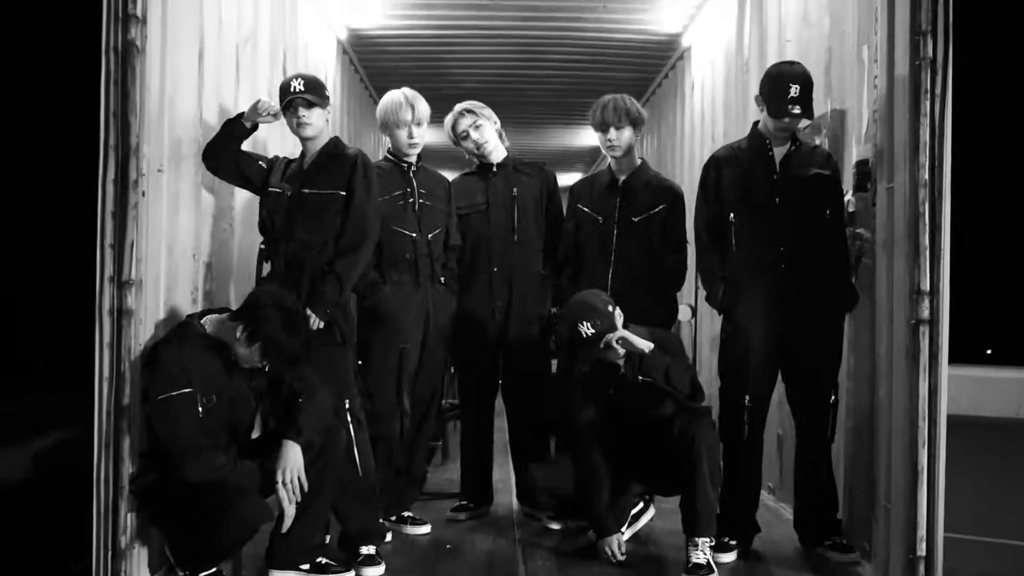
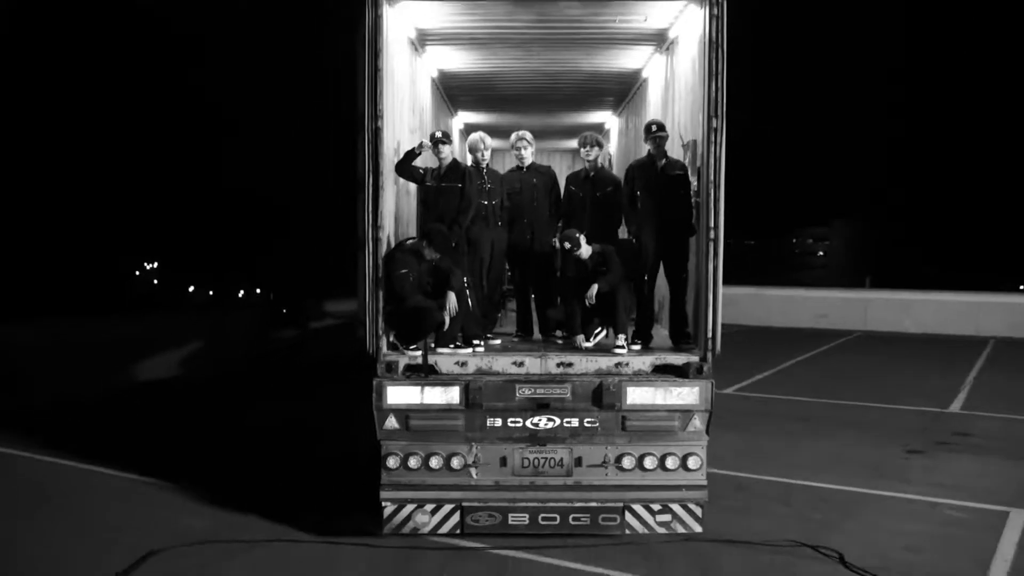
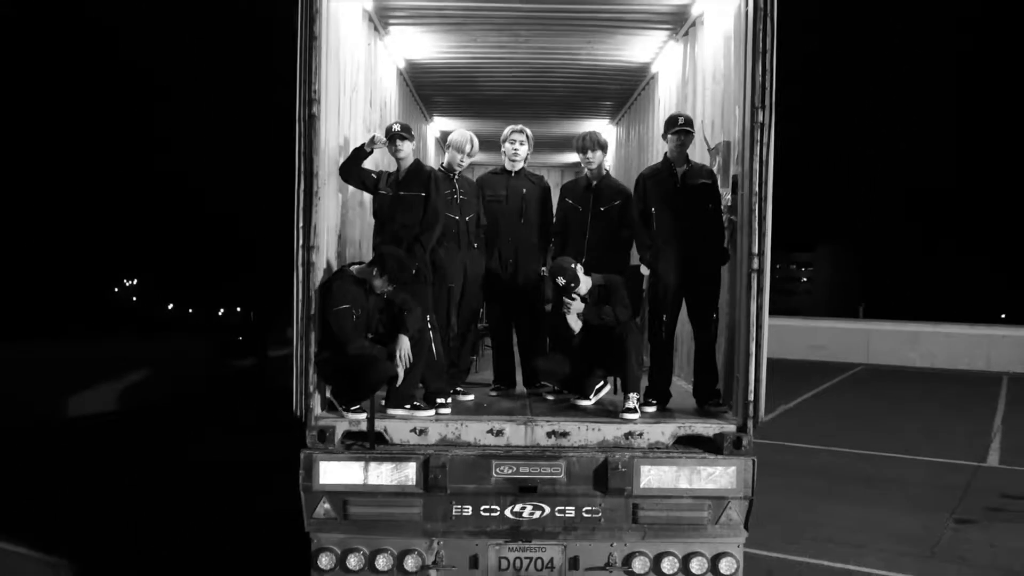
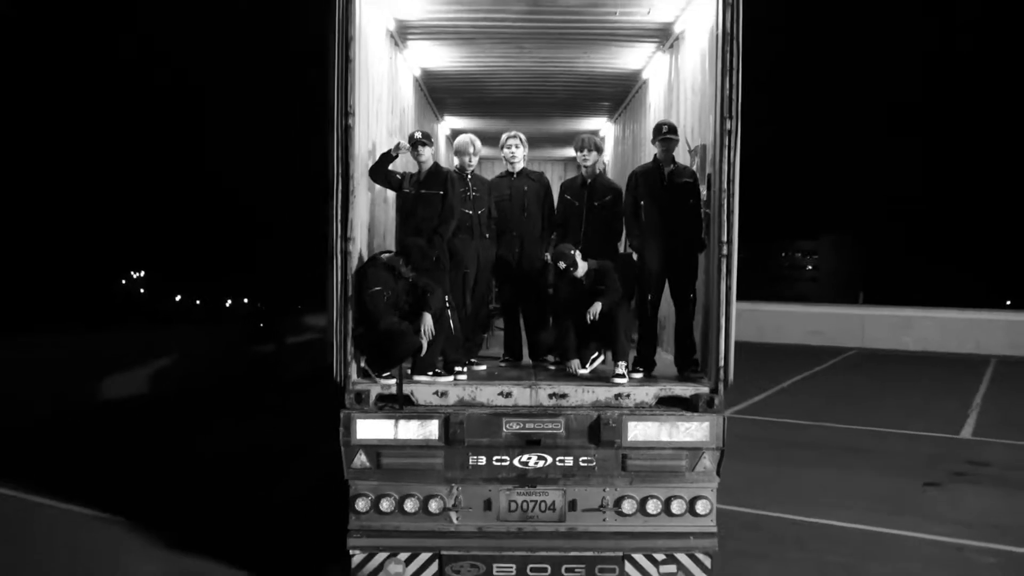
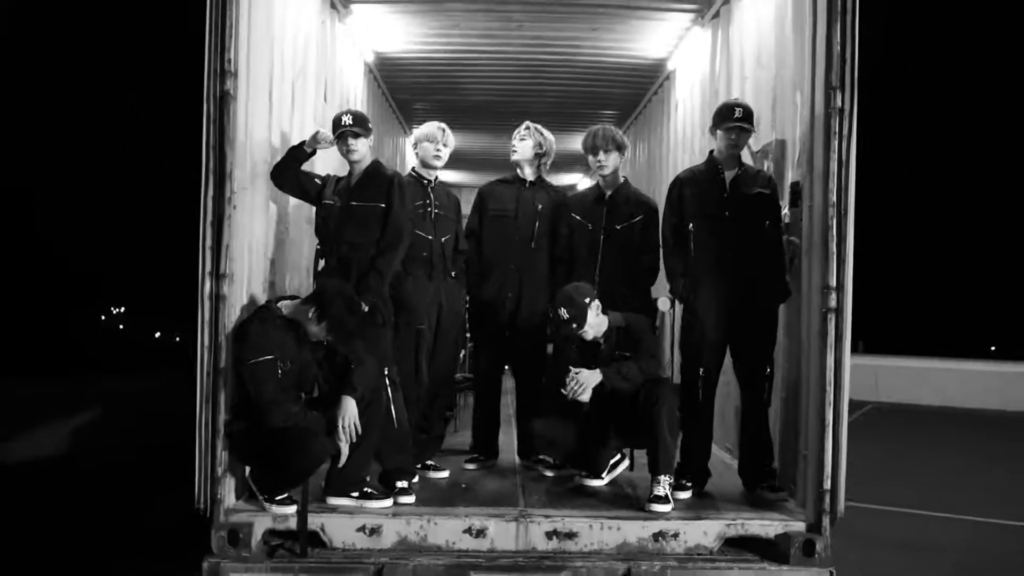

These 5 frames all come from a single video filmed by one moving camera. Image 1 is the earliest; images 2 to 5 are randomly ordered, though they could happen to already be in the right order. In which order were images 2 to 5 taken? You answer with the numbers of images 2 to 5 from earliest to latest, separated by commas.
5, 3, 4, 2
